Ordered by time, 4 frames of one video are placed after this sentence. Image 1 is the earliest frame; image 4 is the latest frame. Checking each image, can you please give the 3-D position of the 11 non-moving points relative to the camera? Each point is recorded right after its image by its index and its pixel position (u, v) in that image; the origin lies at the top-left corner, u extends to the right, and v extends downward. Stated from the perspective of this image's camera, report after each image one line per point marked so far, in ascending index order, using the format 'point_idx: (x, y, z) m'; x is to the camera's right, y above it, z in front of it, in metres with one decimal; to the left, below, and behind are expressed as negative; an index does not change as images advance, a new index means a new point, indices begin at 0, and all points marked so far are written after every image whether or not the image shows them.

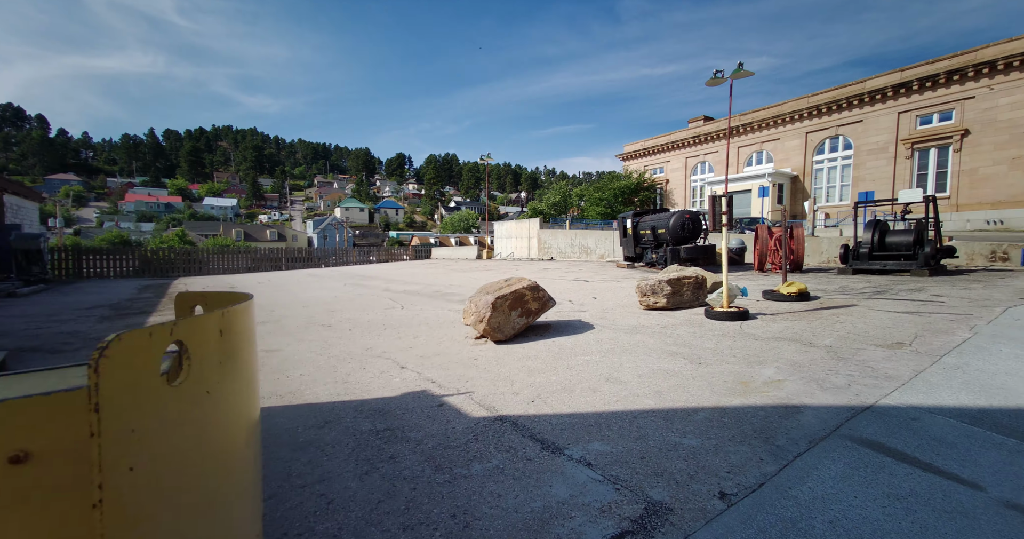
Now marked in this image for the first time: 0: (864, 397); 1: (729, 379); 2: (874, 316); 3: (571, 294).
0: (+2.6, -0.9, +3.3) m
1: (+1.8, -0.9, +3.6) m
2: (+5.2, -0.7, +6.5) m
3: (+1.4, -0.6, +10.3) m
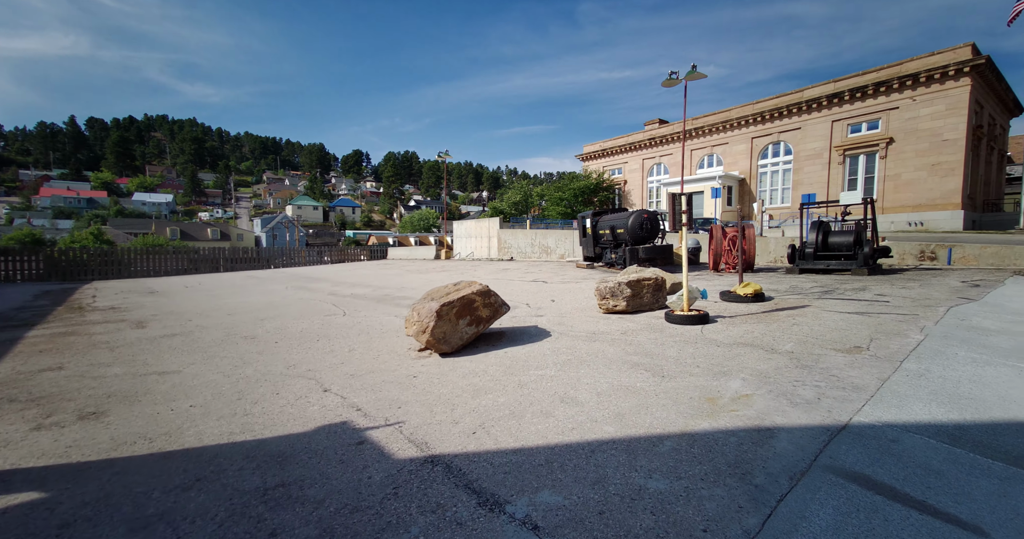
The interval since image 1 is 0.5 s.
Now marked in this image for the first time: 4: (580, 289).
0: (+2.2, -1.0, +3.0) m
1: (+1.4, -0.9, +3.3) m
2: (+4.6, -0.7, +6.4) m
3: (+0.4, -0.6, +9.9) m
4: (+1.6, -0.5, +10.5) m
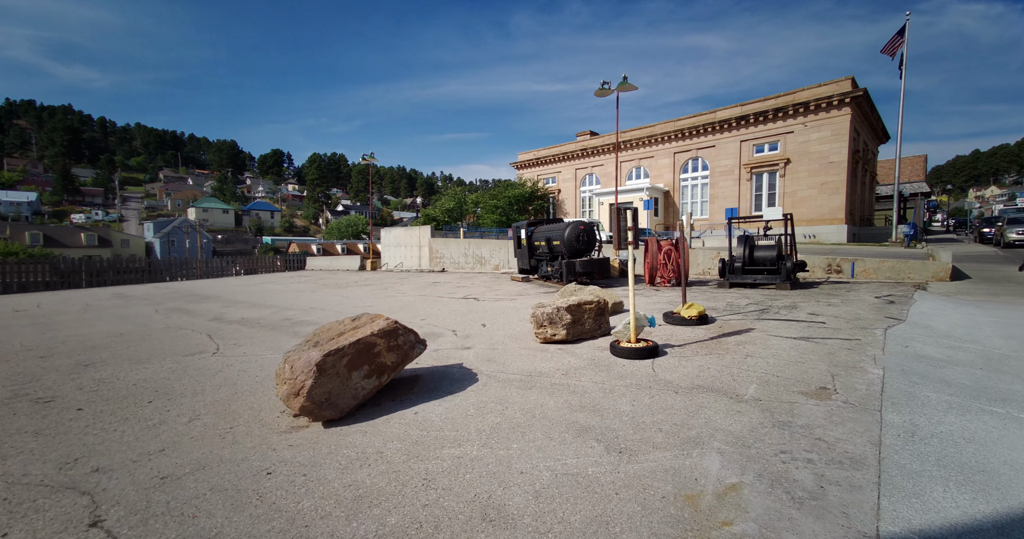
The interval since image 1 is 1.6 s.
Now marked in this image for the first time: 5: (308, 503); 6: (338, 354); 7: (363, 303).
0: (+1.7, -1.2, +2.2) m
1: (+0.8, -1.2, +2.4) m
2: (+3.5, -1.0, +6.0) m
3: (-1.1, -1.0, +8.8) m
4: (0.0, -0.8, +9.6) m
5: (-1.1, -1.2, +2.3) m
6: (-1.4, -0.7, +3.5) m
7: (-3.9, -0.9, +11.7) m
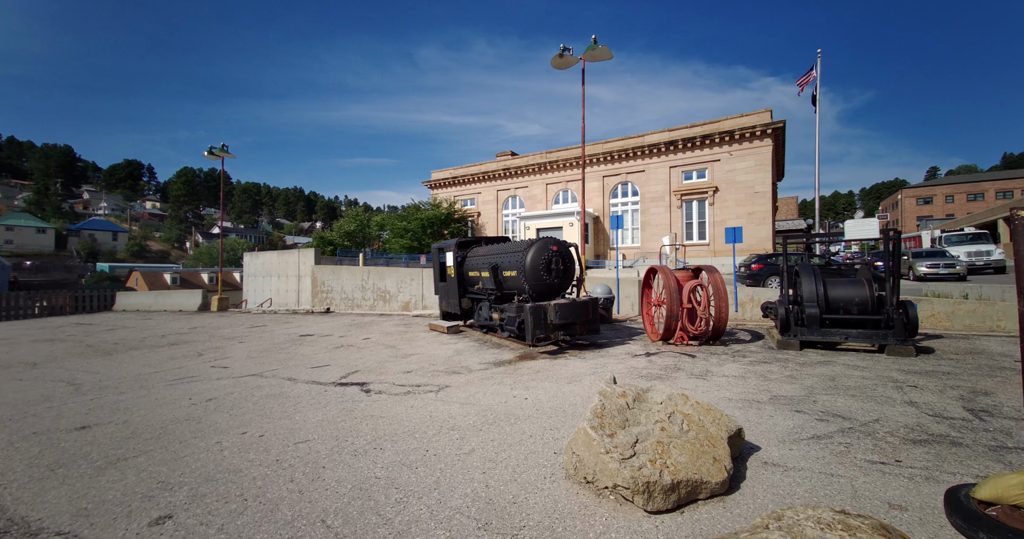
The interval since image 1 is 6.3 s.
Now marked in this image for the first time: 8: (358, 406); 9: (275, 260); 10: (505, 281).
0: (+2.6, -1.4, -3.2) m
1: (+1.7, -1.4, -3.2) m
2: (+3.6, -1.4, +0.9) m
3: (-1.5, -1.5, +2.7) m
4: (-0.5, -1.5, +3.7) m
5: (-0.2, -1.3, -3.6) m
6: (-0.7, -0.9, -2.5) m
7: (-4.8, -1.6, +5.0) m
8: (-1.7, -1.5, +4.9) m
9: (-10.1, +0.4, +18.9) m
10: (-0.2, -0.2, +8.6) m
